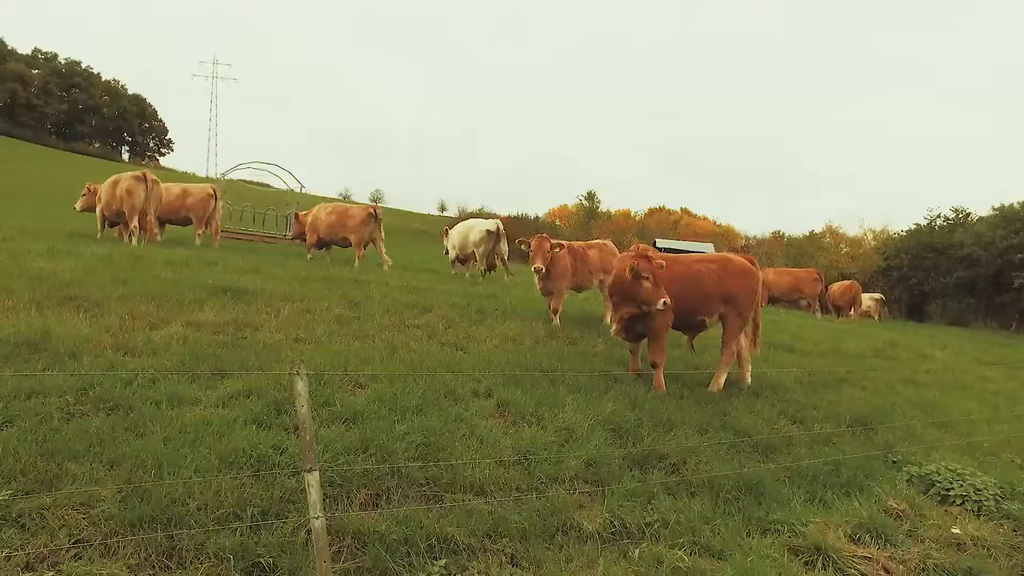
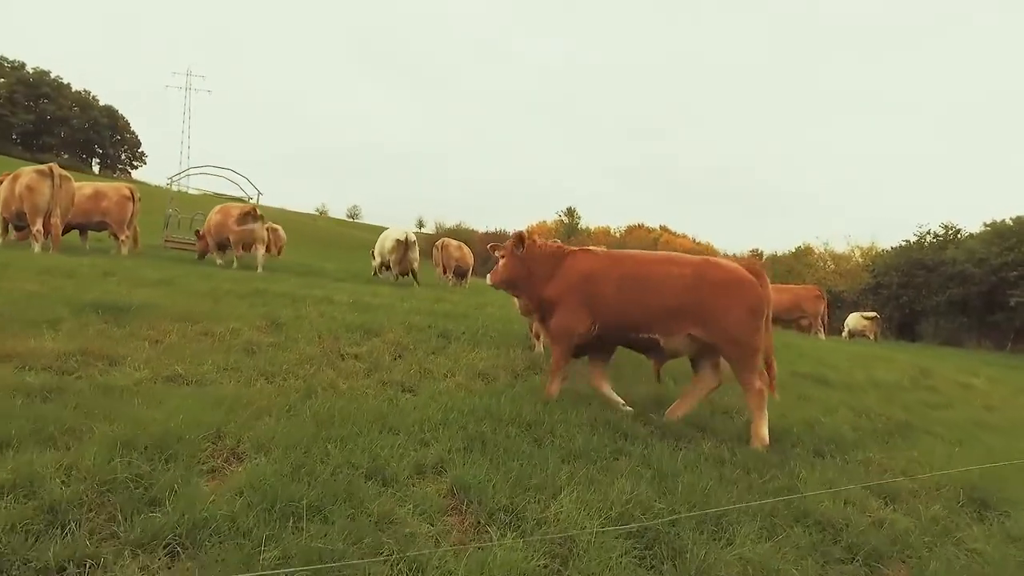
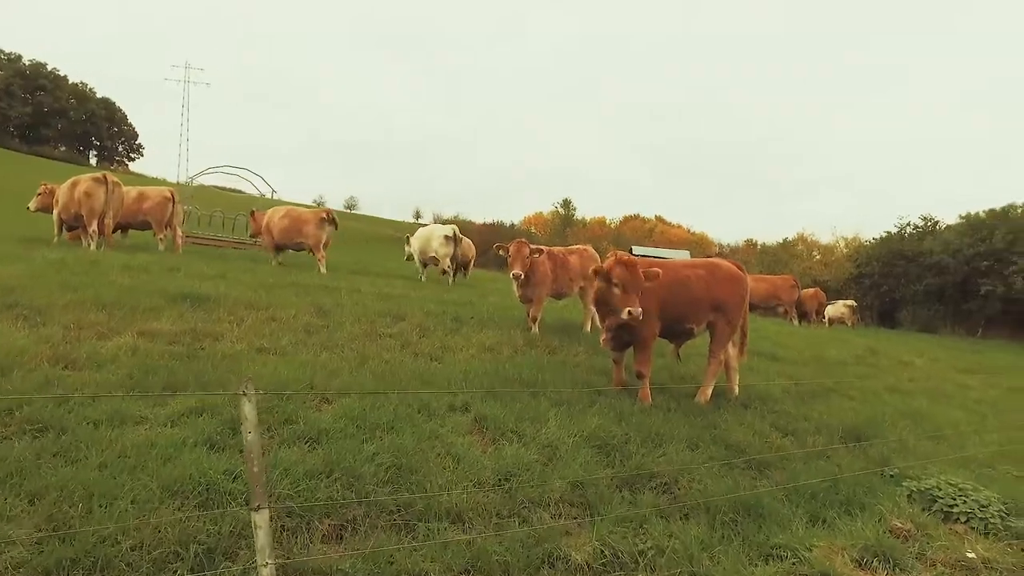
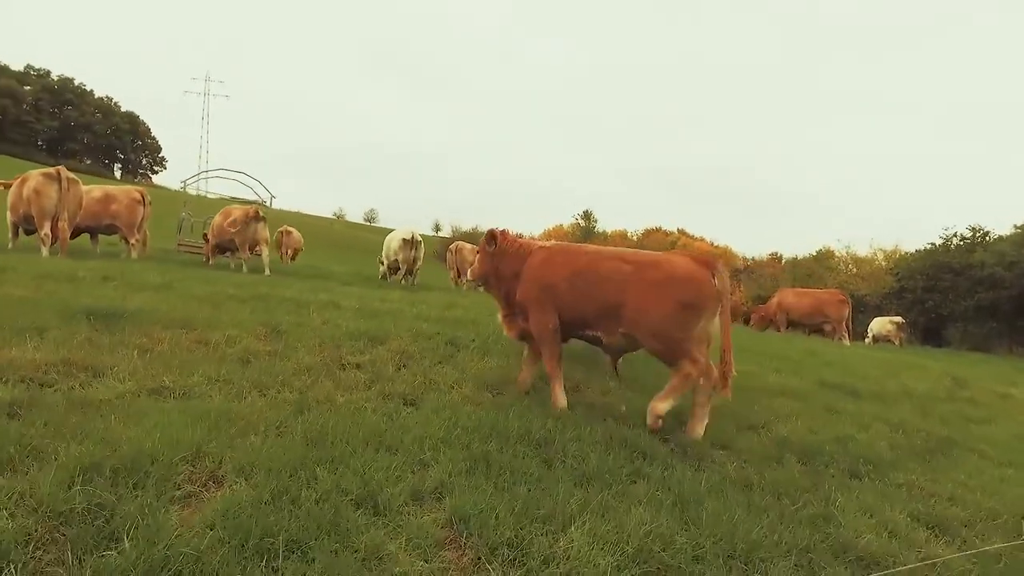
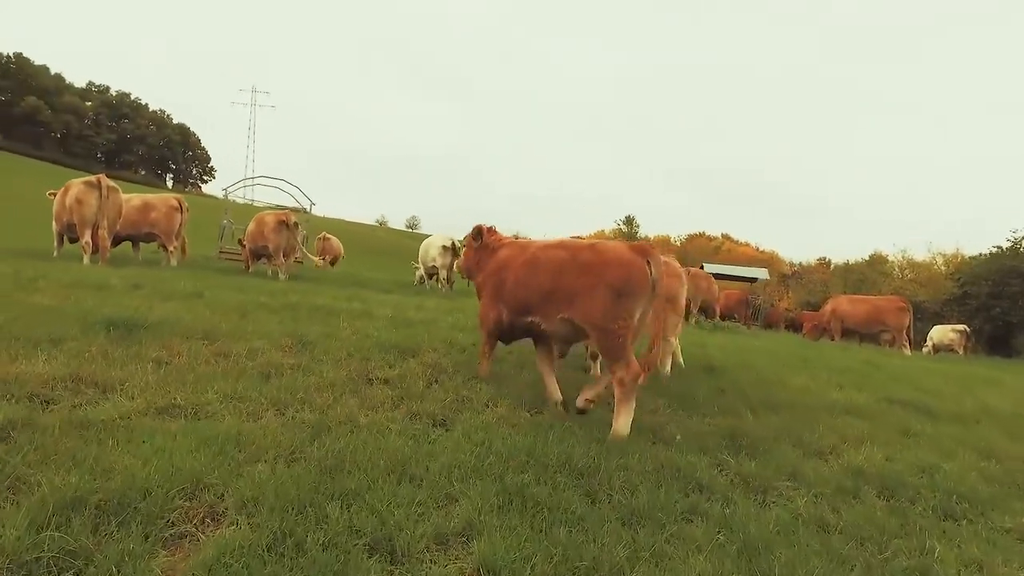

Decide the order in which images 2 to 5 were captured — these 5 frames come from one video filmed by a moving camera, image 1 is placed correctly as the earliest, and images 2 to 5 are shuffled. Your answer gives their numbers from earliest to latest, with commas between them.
3, 2, 4, 5
